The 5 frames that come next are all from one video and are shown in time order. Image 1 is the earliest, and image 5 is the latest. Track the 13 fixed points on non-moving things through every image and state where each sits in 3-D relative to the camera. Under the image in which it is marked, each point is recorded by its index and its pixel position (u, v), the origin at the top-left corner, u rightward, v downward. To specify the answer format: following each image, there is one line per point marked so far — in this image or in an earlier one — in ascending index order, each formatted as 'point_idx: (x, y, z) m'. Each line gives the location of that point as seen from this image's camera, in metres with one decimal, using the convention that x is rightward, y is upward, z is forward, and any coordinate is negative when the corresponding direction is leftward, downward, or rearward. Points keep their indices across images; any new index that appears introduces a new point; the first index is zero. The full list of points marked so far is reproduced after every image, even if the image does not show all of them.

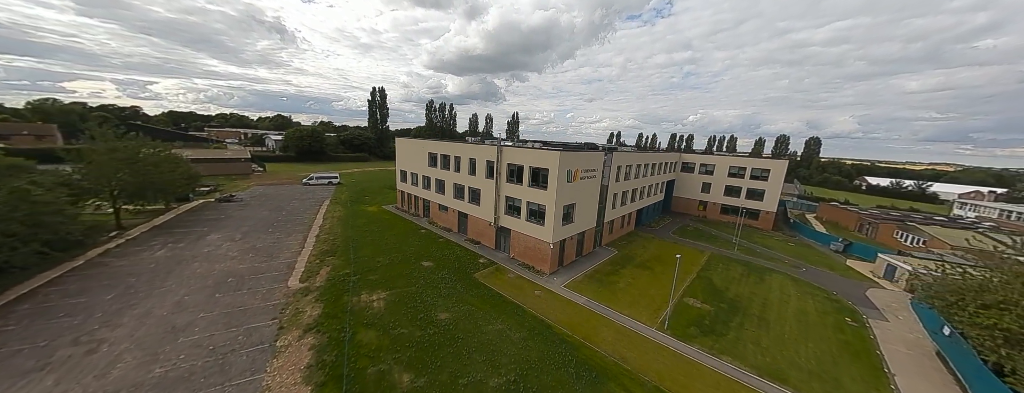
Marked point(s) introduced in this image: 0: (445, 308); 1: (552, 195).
0: (-3.7, -6.3, +15.4) m
1: (+3.0, +0.1, +19.9) m
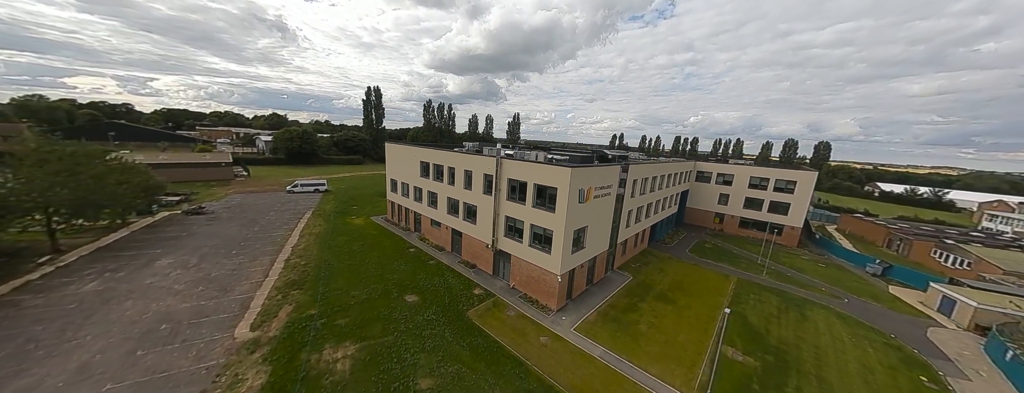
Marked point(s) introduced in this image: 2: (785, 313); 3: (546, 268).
0: (-3.7, -7.7, +12.2) m
1: (+3.0, -1.4, +16.7) m
2: (+19.2, -8.2, +19.1) m
3: (+2.2, -4.6, +17.7) m
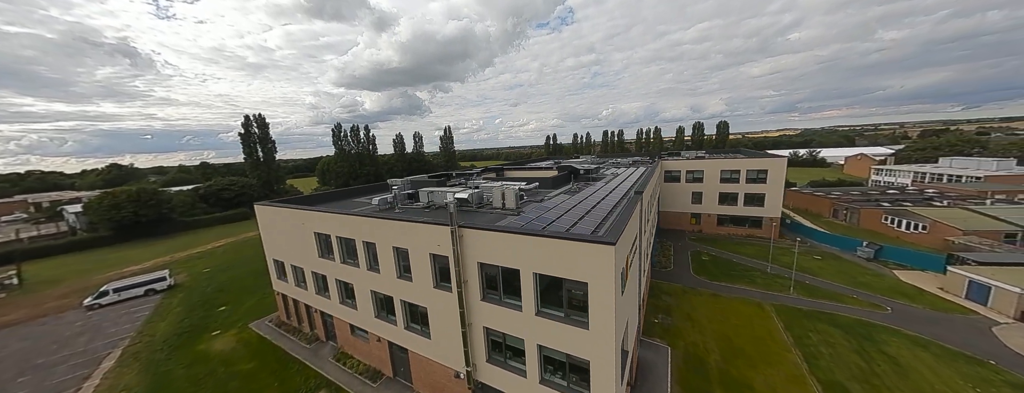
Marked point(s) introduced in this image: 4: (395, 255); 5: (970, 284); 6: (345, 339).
0: (-1.6, -11.8, +2.8) m
1: (+2.9, -4.6, +8.7) m
2: (+19.2, -8.7, +14.5) m
3: (+2.5, -8.0, +9.5) m
4: (-5.8, -2.9, +13.5) m
5: (+32.0, -6.0, +18.9) m
6: (-10.7, -9.0, +17.4) m
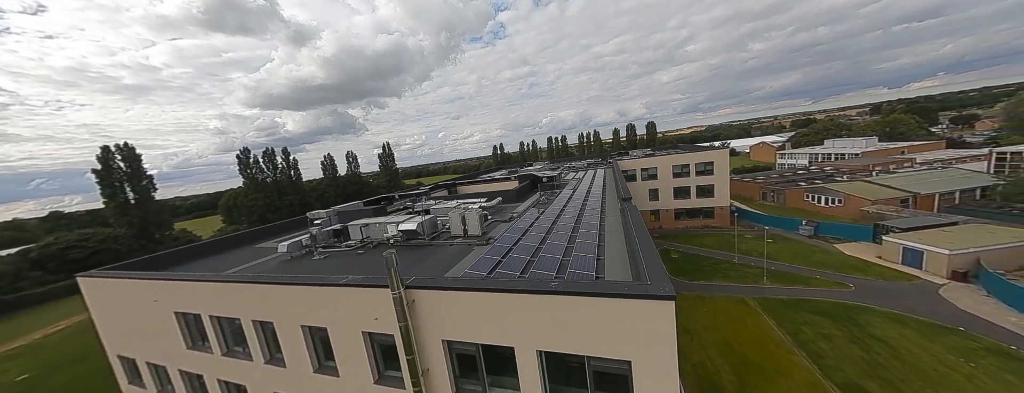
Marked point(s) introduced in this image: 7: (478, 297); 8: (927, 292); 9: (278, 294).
0: (+0.5, -12.4, -1.3) m
1: (+3.0, -5.1, +5.5) m
2: (+18.4, -7.7, +13.9) m
3: (+2.8, -8.5, +6.1) m
4: (-6.5, -4.5, +8.6) m
5: (+29.8, -4.0, +20.7) m
6: (-11.3, -11.3, +11.4) m
7: (-0.7, -2.4, +6.2) m
8: (+27.0, -6.2, +17.7) m
9: (-7.3, -3.1, +8.6) m
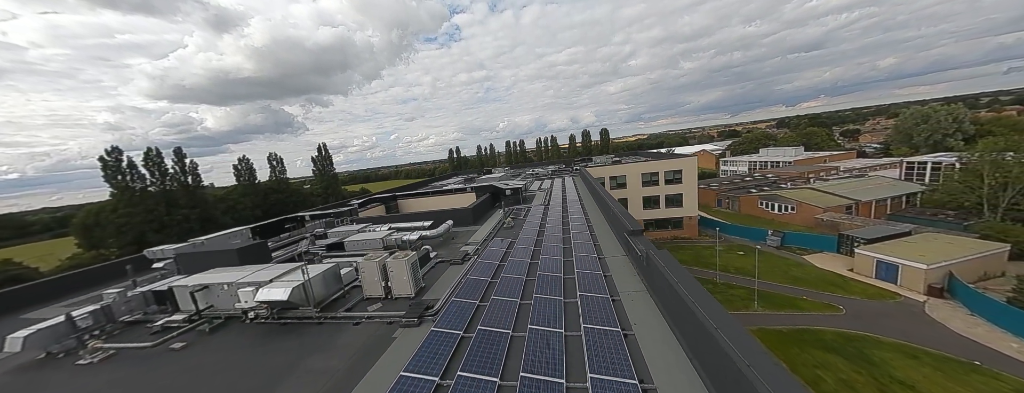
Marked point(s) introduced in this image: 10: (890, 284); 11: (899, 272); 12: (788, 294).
0: (+1.4, -13.3, -6.3) m
1: (+2.8, -6.0, +0.9) m
2: (+16.7, -8.6, +11.6) m
3: (+2.6, -9.5, +1.5) m
4: (-7.1, -5.6, +2.6) m
5: (+26.9, -4.9, +20.1) m
6: (-12.2, -12.5, +4.5) m
7: (-0.9, -3.4, +1.1) m
8: (+24.6, -7.0, +16.6) m
9: (-7.9, -4.2, +2.4) m
10: (+26.8, -6.1, +19.4) m
11: (+27.0, -5.2, +19.0) m
12: (+19.7, -6.9, +19.4) m
